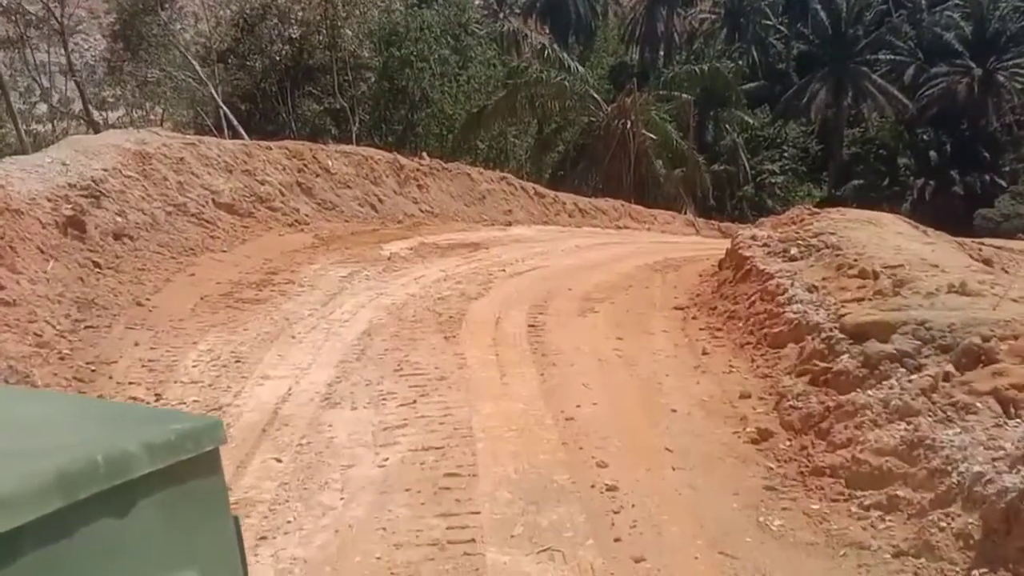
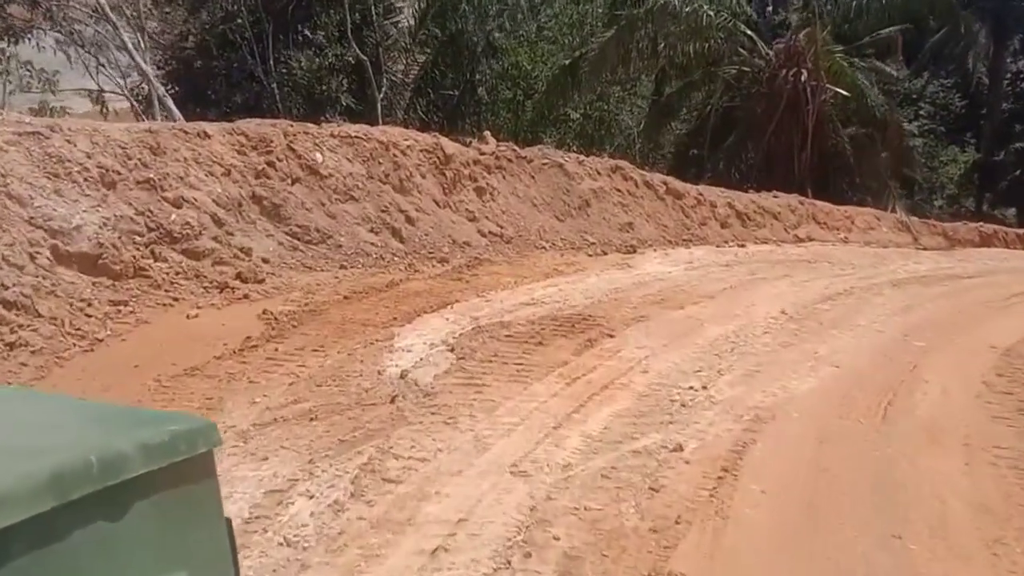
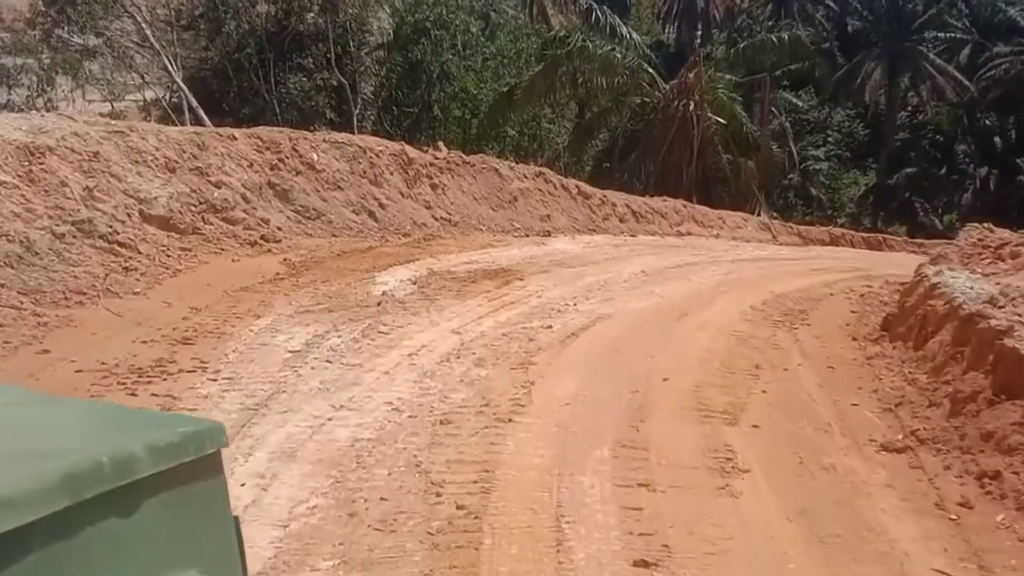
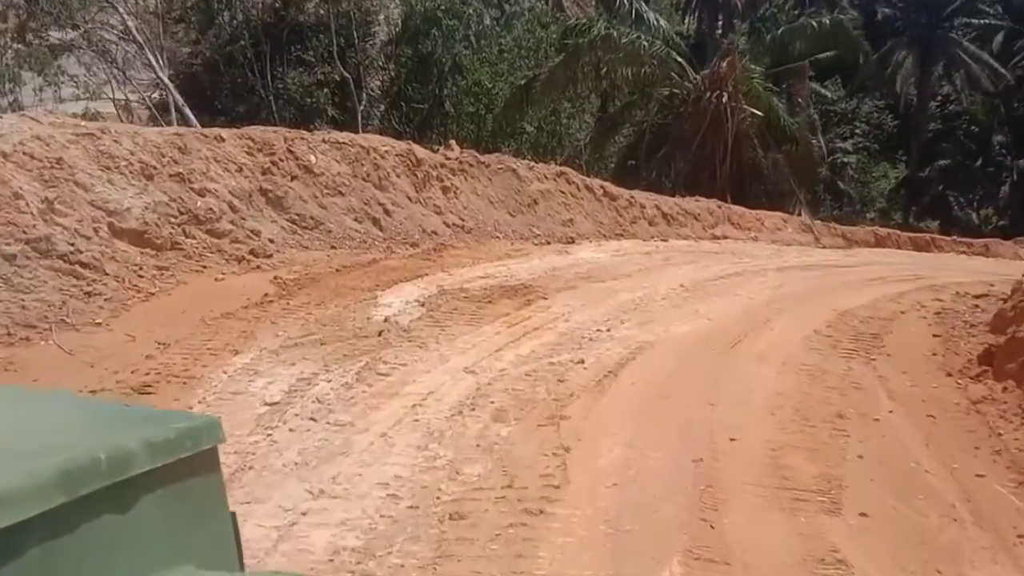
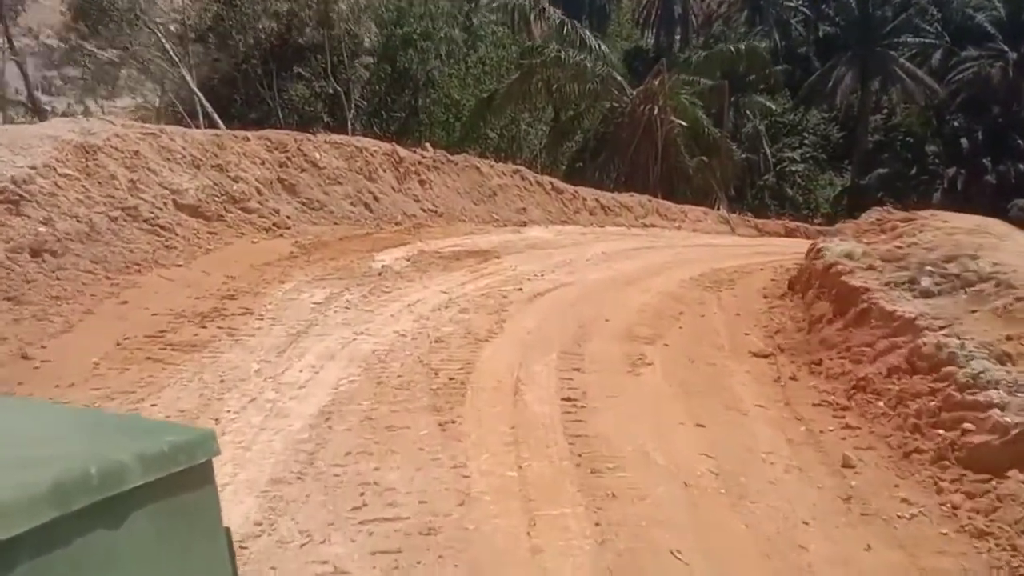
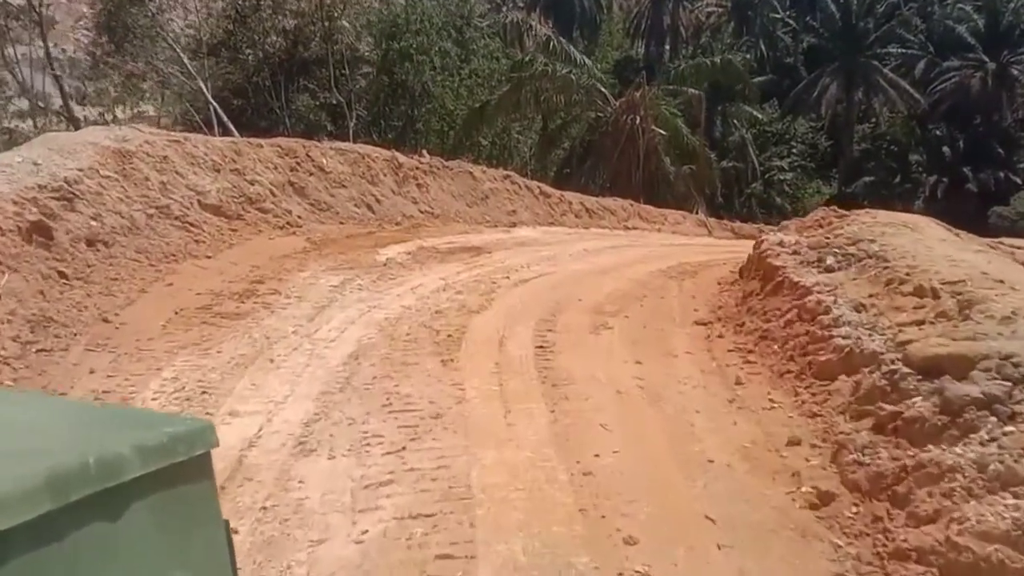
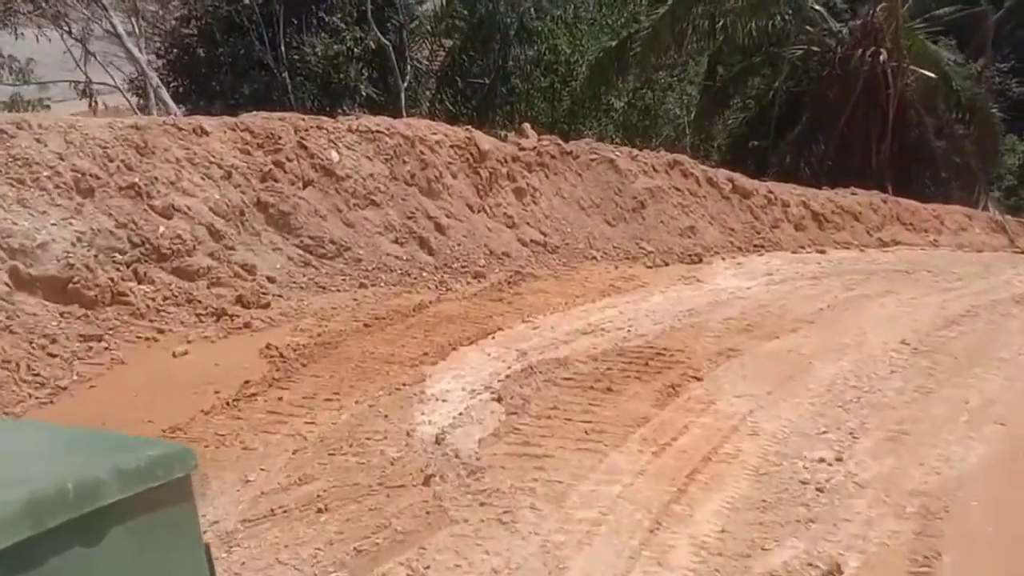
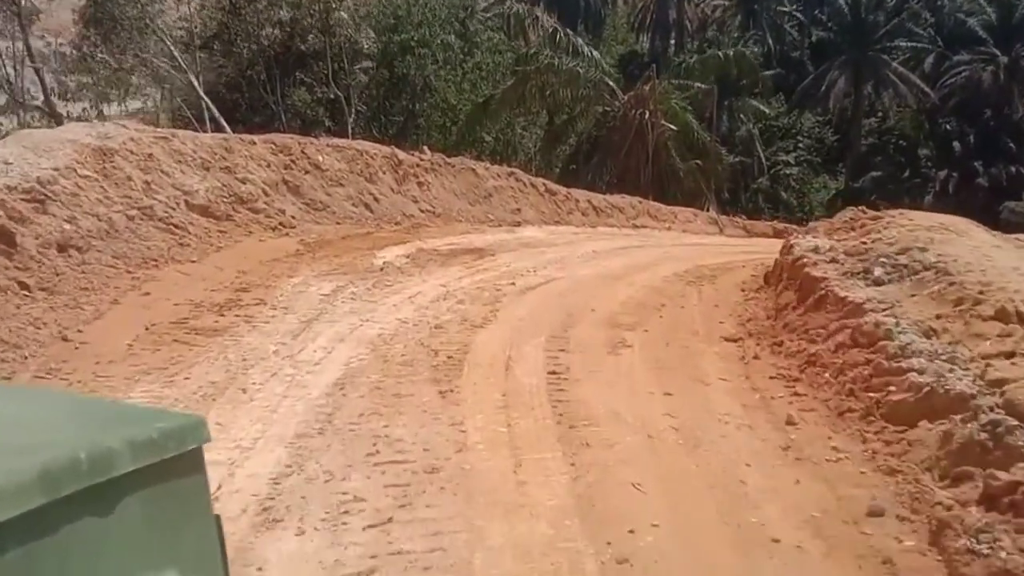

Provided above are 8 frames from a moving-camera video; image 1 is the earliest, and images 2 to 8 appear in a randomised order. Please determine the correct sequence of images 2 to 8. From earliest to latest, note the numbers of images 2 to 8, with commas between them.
6, 8, 5, 3, 4, 2, 7
